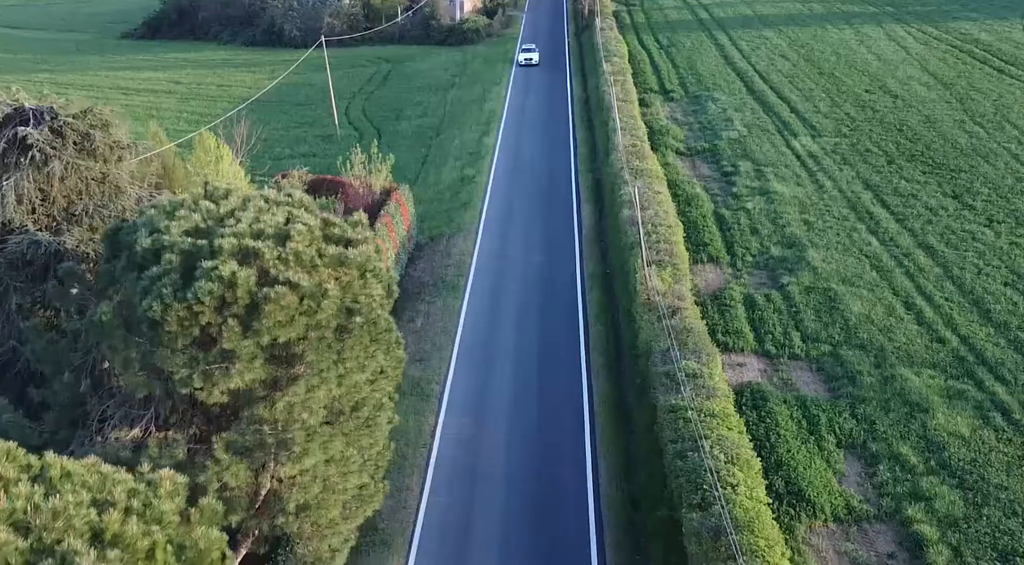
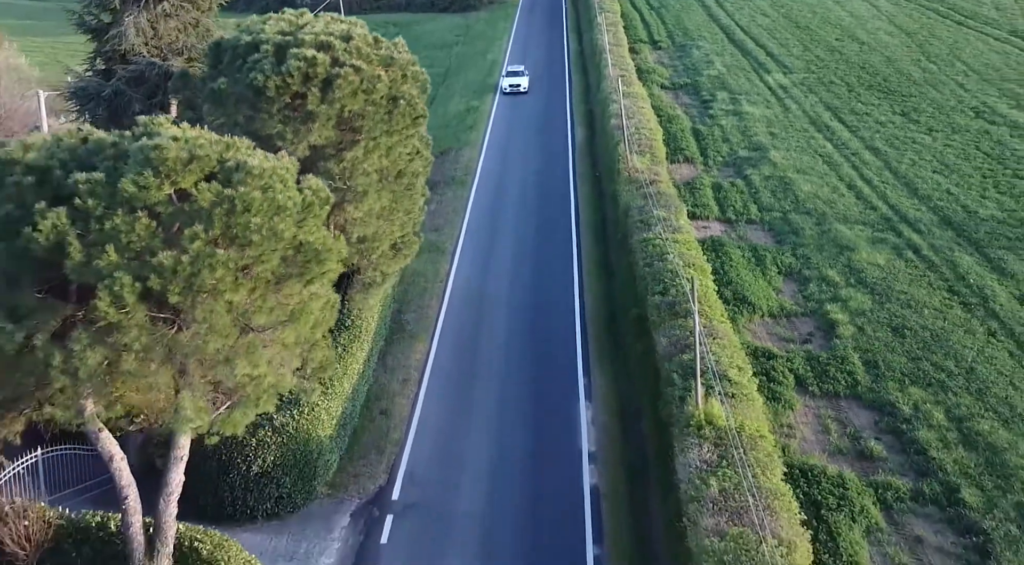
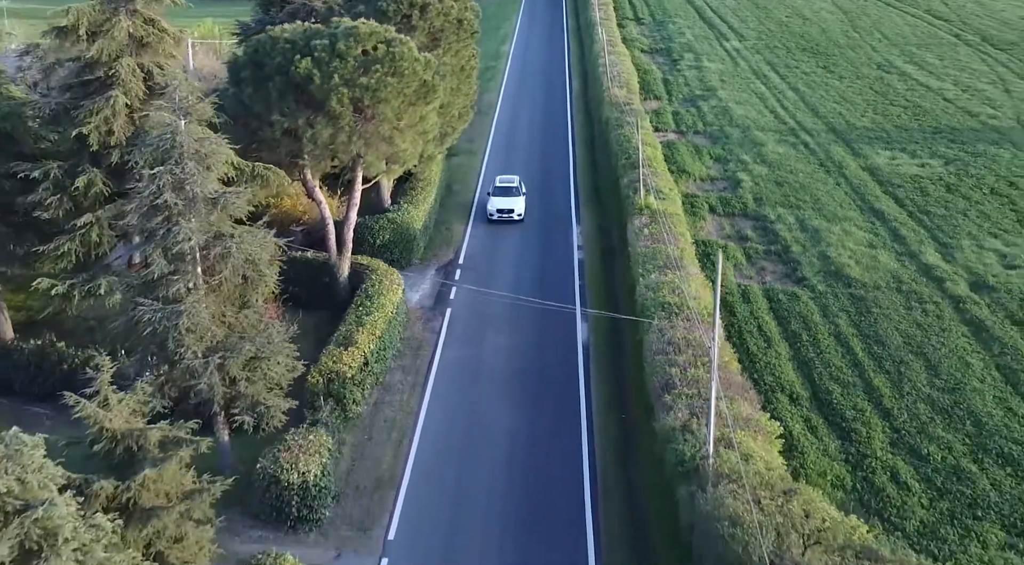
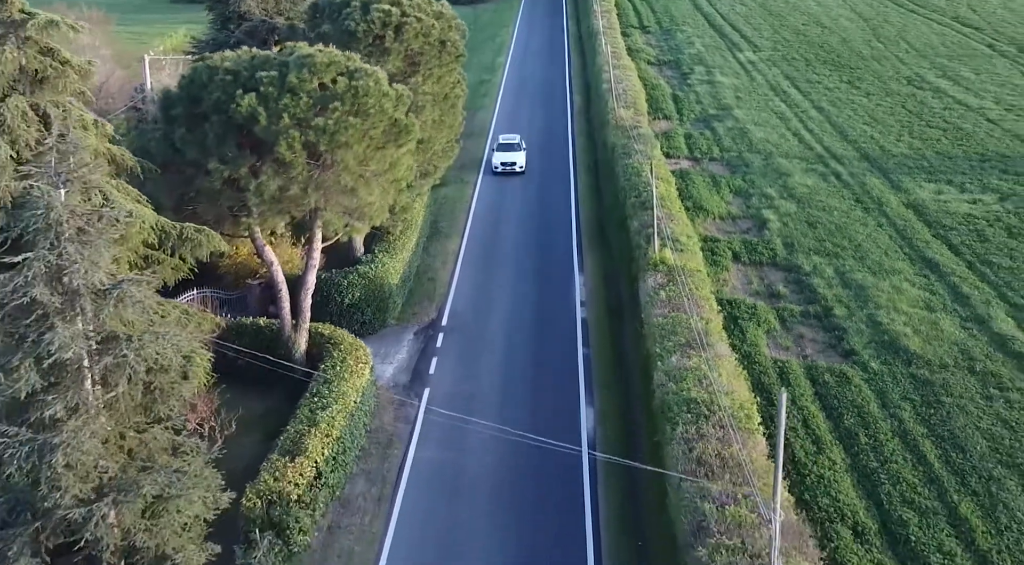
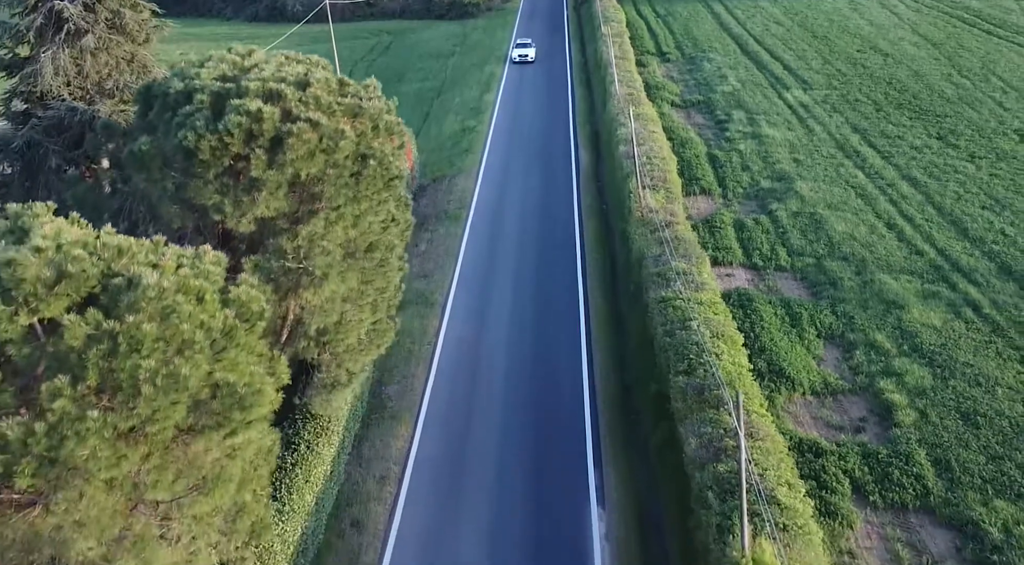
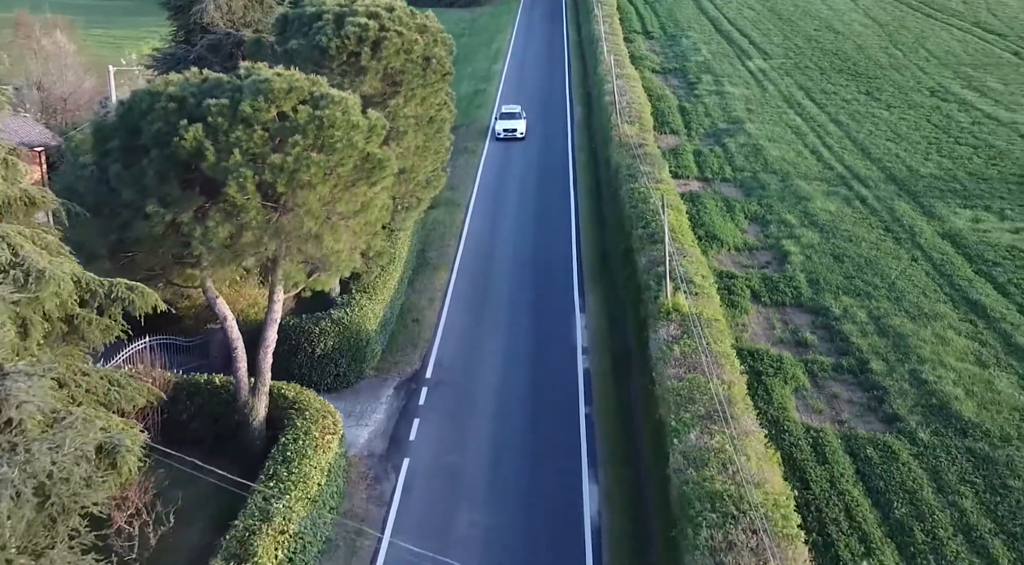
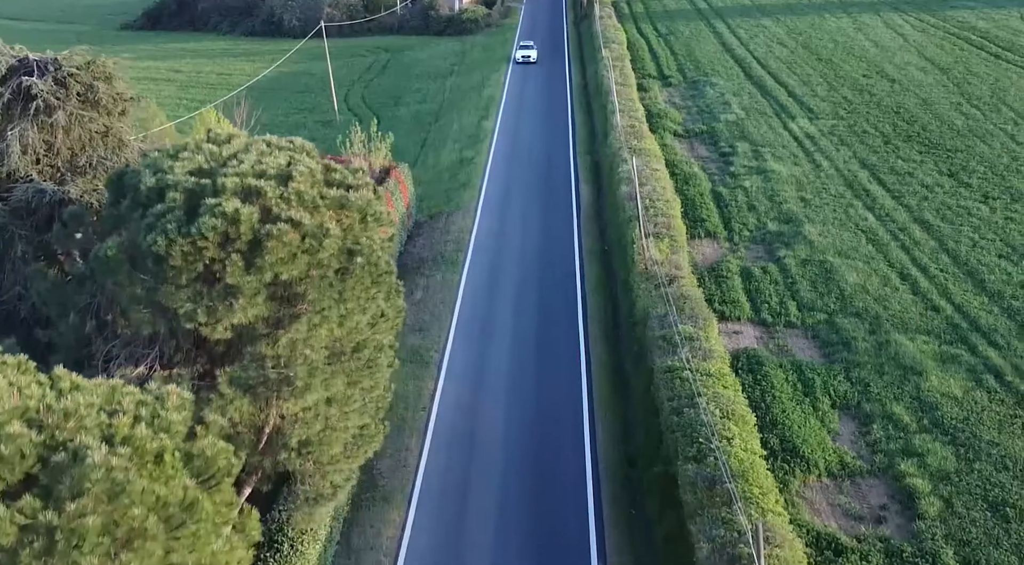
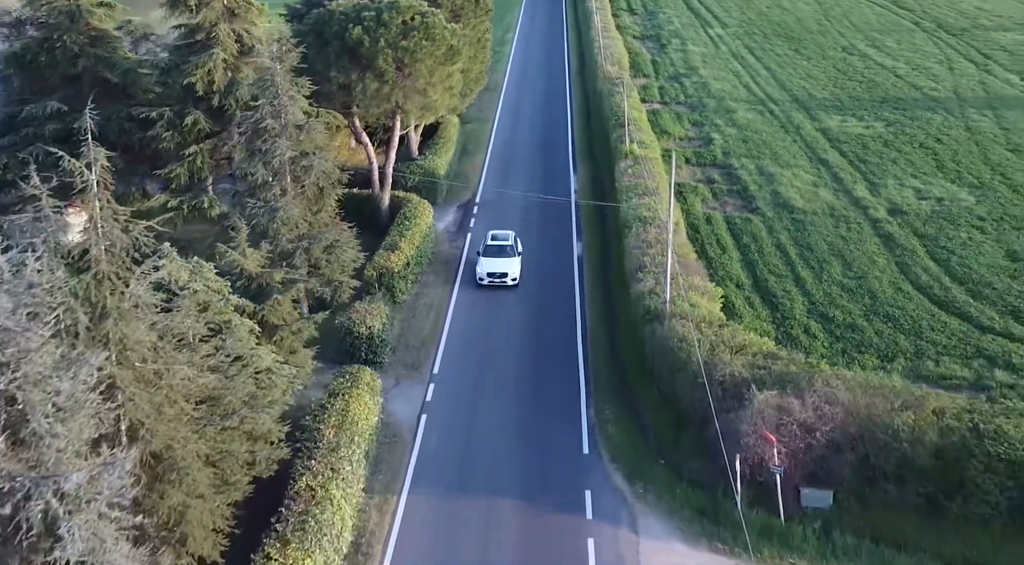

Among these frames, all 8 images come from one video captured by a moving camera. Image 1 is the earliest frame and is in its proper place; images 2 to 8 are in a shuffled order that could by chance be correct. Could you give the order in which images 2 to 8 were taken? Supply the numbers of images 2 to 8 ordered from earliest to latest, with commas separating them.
7, 5, 2, 6, 4, 3, 8
